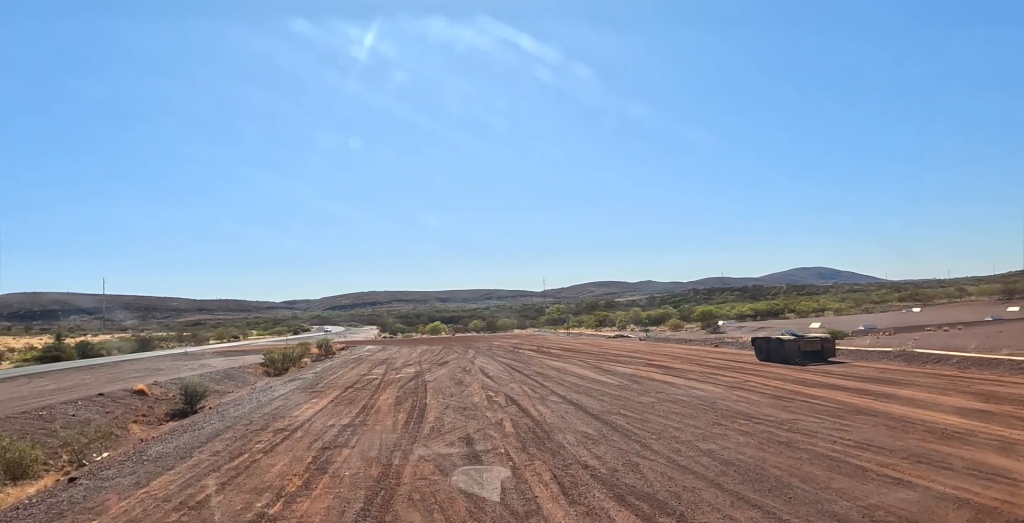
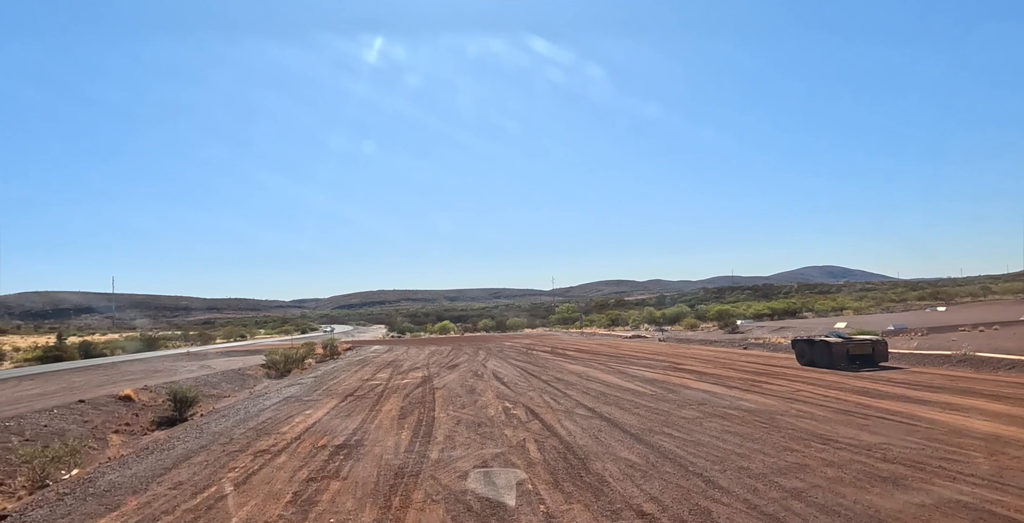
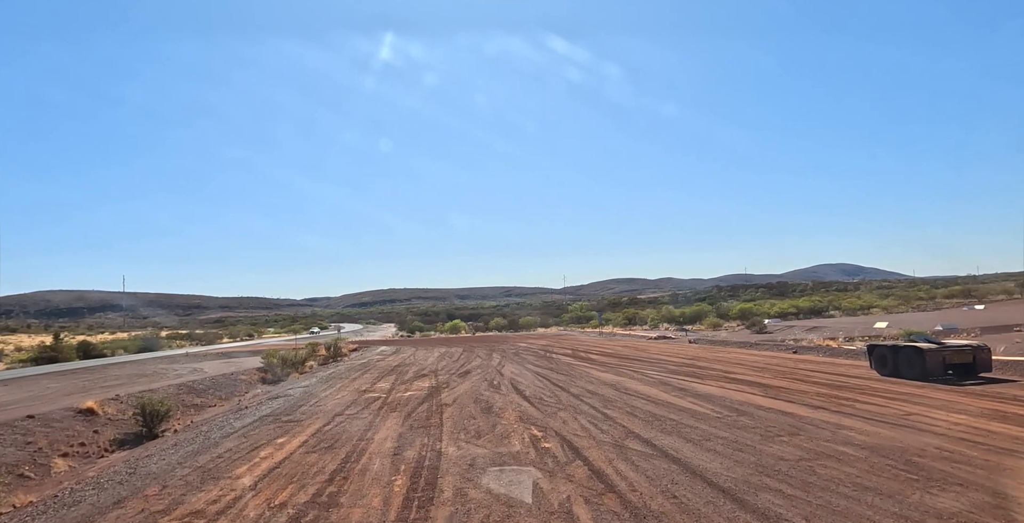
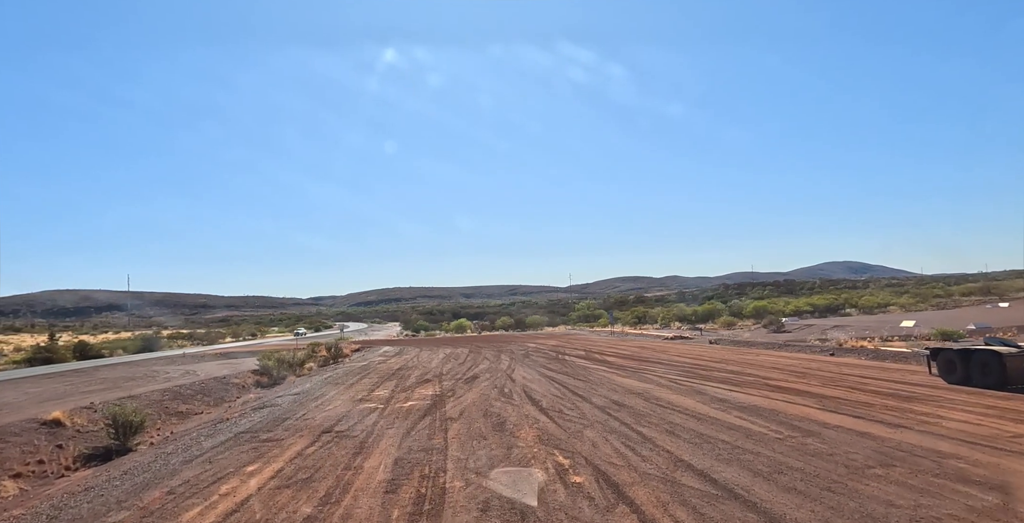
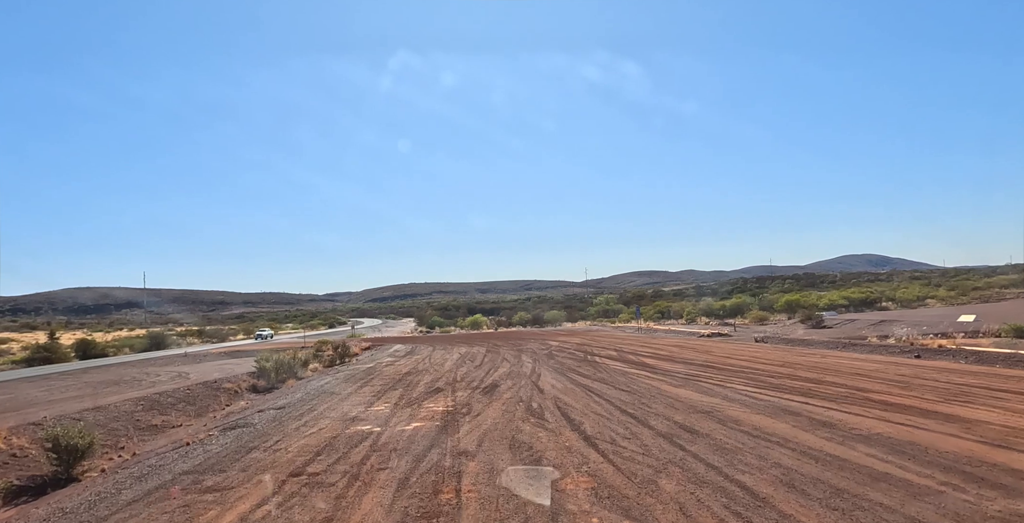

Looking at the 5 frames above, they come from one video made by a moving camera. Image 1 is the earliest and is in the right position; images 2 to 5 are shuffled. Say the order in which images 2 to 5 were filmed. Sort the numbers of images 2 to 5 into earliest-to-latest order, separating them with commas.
2, 3, 4, 5
